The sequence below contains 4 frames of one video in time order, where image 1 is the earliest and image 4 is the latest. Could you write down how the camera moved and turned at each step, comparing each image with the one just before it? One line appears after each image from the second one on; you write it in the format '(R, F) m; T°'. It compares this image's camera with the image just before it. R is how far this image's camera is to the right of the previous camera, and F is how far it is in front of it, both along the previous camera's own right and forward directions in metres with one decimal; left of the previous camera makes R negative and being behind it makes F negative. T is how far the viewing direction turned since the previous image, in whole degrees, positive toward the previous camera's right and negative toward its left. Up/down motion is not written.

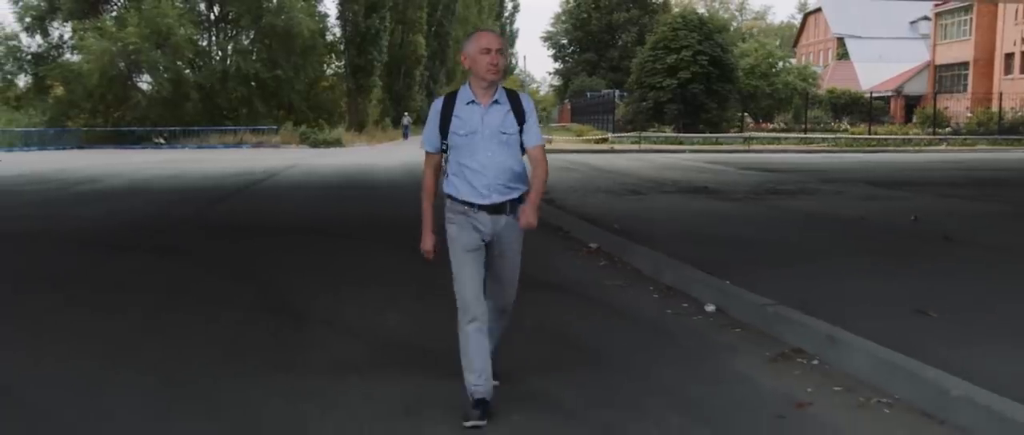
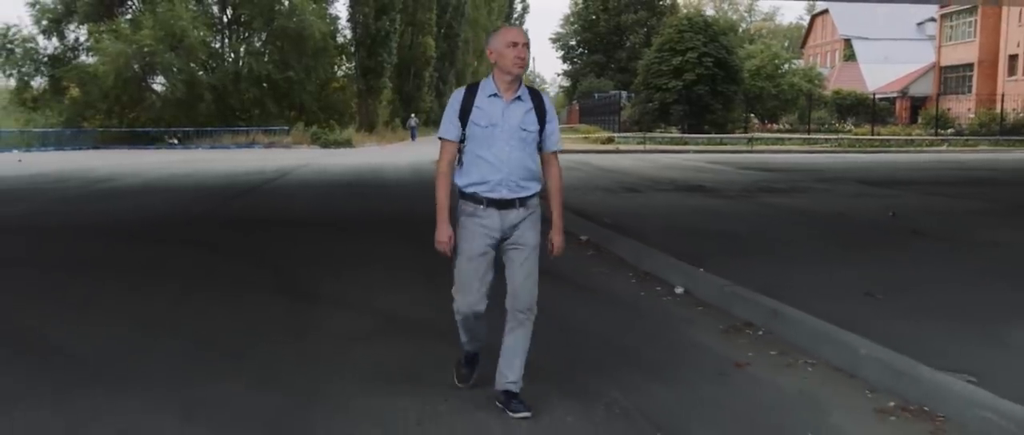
(+0.1, -0.7) m; -1°
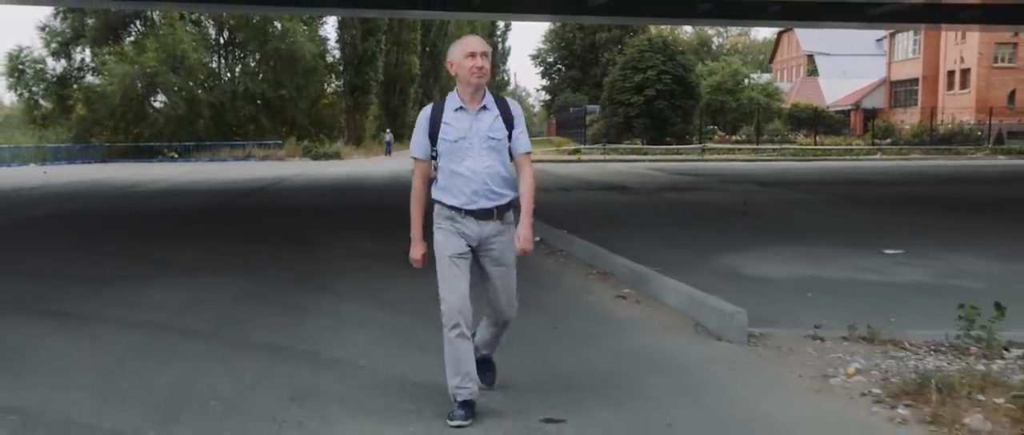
(+0.8, -4.1) m; +1°
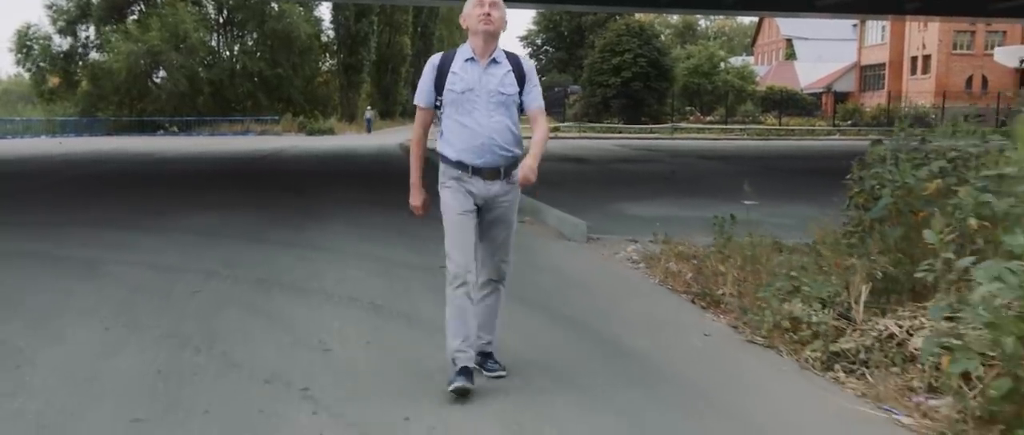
(+0.6, -3.1) m; 0°
